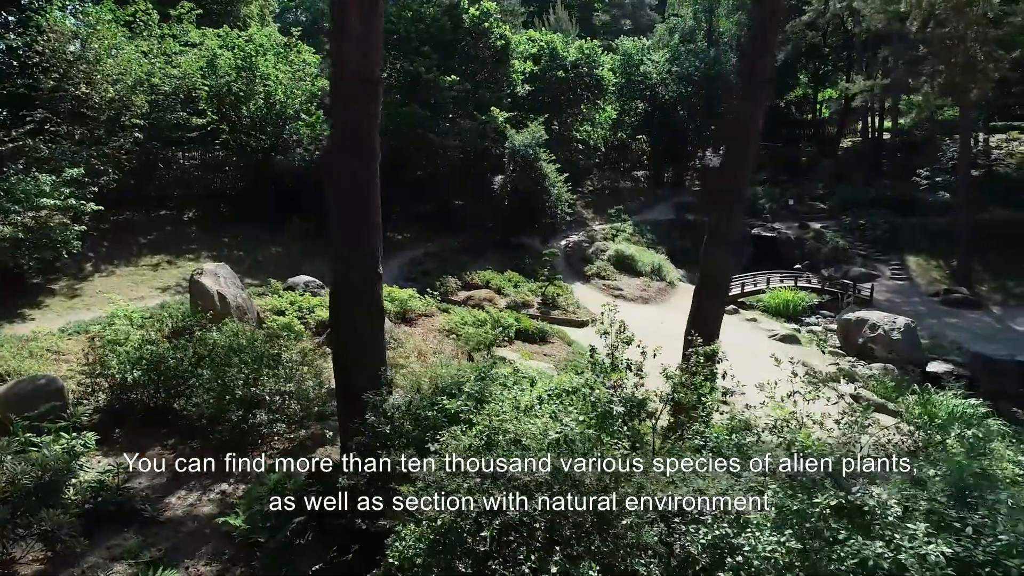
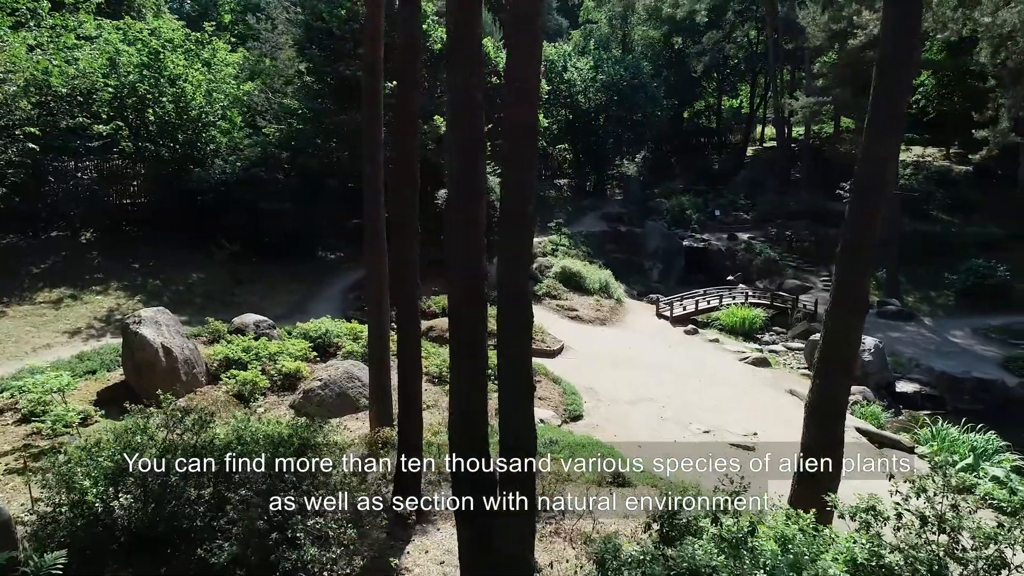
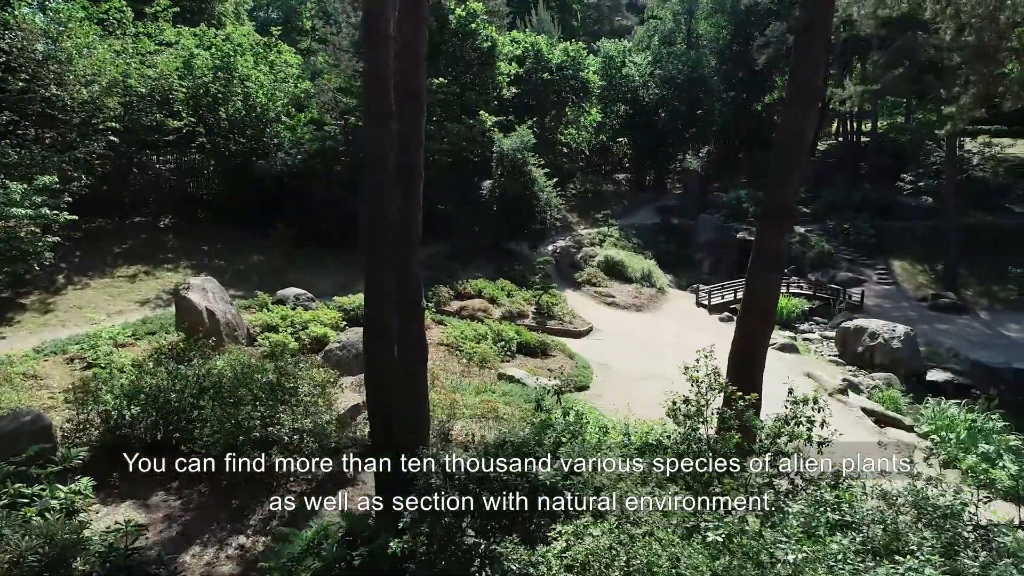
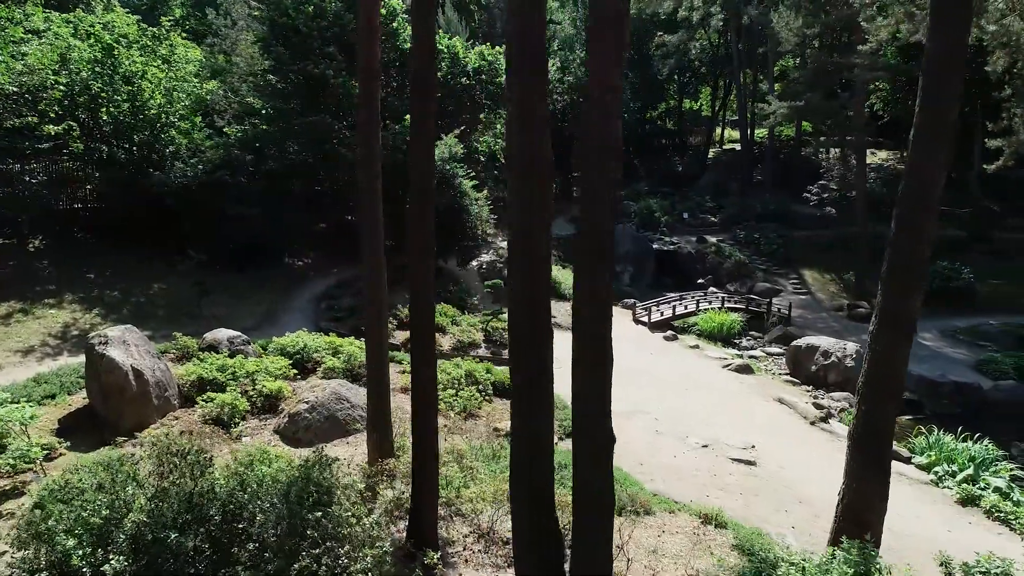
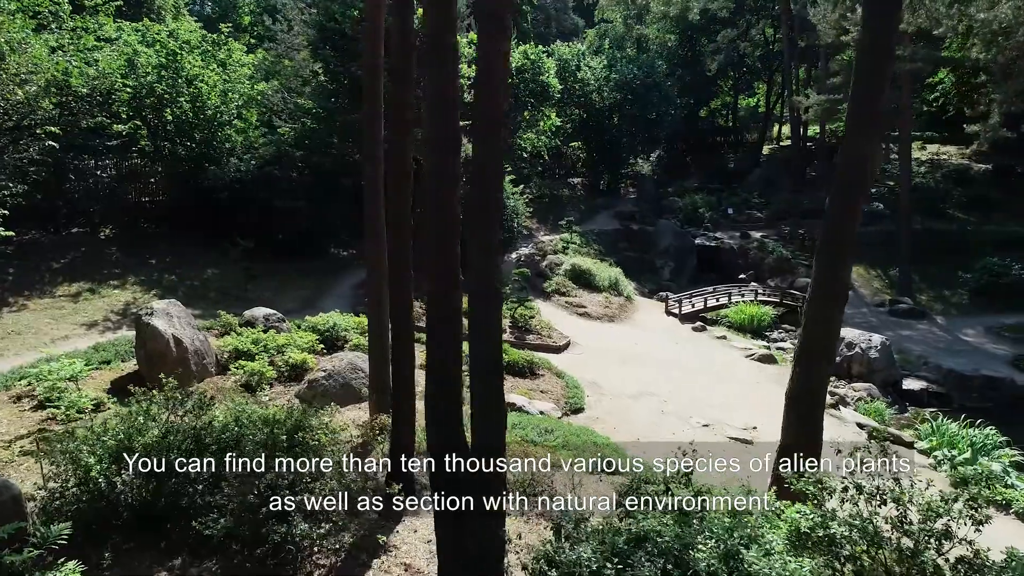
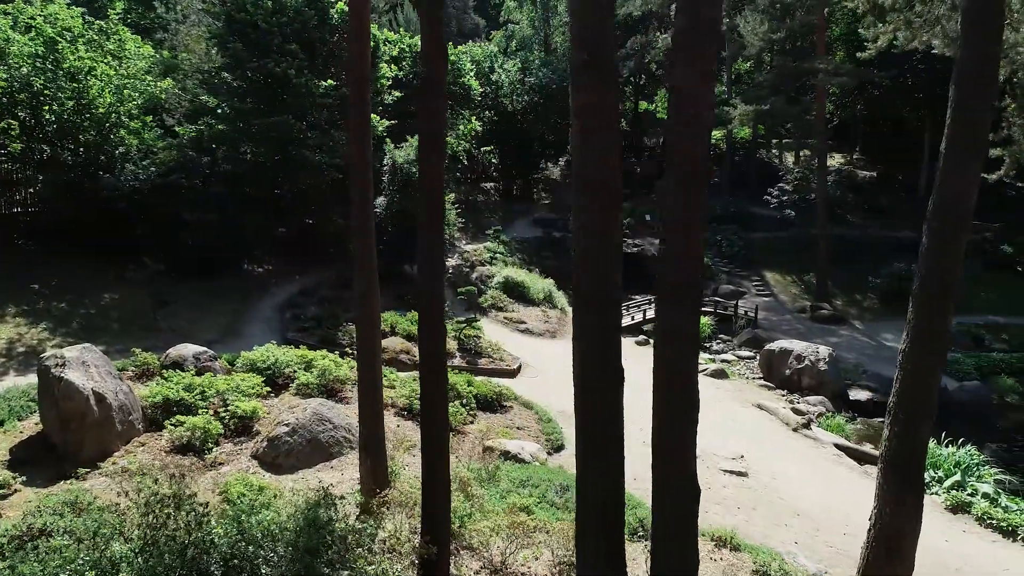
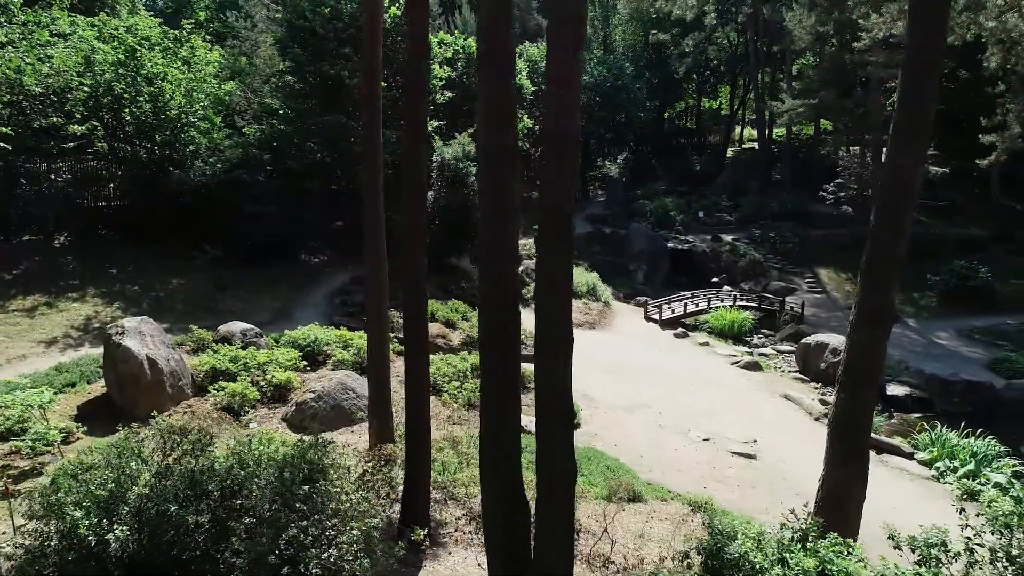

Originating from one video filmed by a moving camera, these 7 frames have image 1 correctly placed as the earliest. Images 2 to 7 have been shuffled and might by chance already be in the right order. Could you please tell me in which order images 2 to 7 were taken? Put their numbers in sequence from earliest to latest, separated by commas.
3, 5, 2, 7, 4, 6
